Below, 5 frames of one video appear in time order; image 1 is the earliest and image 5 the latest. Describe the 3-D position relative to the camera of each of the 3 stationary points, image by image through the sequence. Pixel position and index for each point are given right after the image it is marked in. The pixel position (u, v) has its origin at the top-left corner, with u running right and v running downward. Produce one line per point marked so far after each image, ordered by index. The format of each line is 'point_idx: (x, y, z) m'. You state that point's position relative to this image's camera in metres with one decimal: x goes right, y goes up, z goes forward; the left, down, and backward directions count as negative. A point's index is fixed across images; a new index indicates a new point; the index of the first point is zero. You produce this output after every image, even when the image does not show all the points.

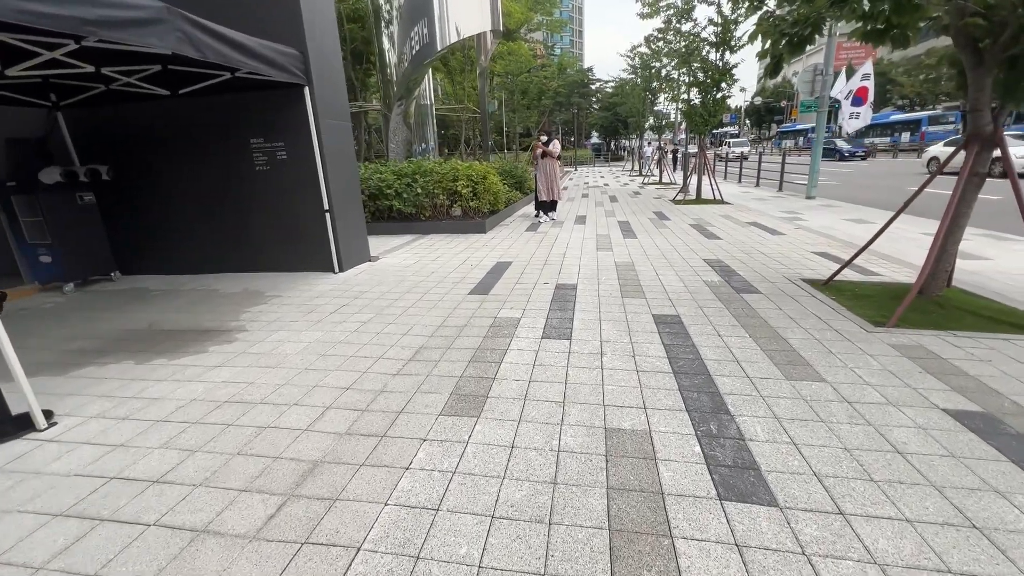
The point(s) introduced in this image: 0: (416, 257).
0: (-1.6, +0.5, +7.4) m
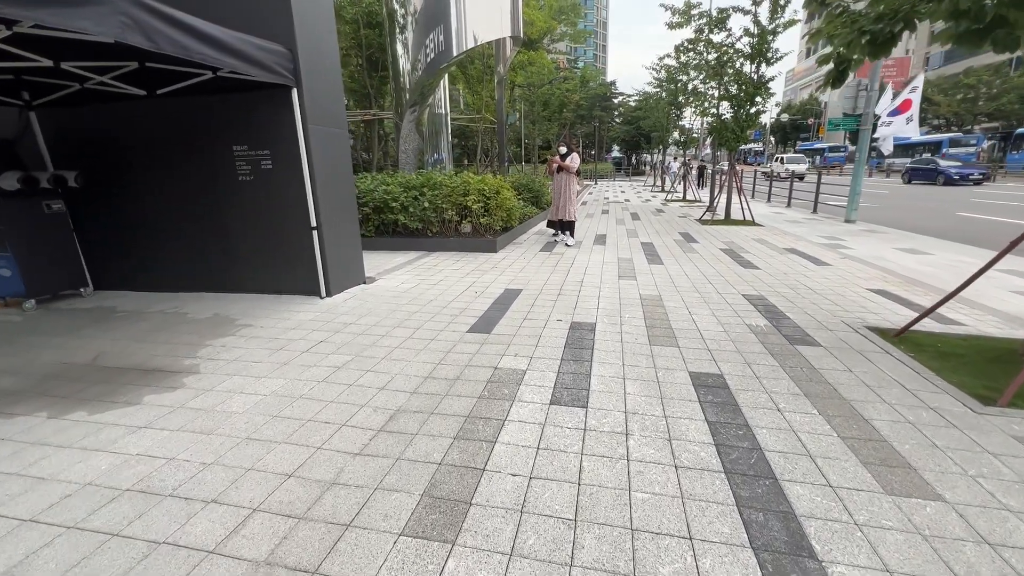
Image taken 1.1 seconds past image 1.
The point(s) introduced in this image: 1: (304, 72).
0: (-1.4, +0.1, +6.7) m
1: (-2.3, +2.4, +5.0) m
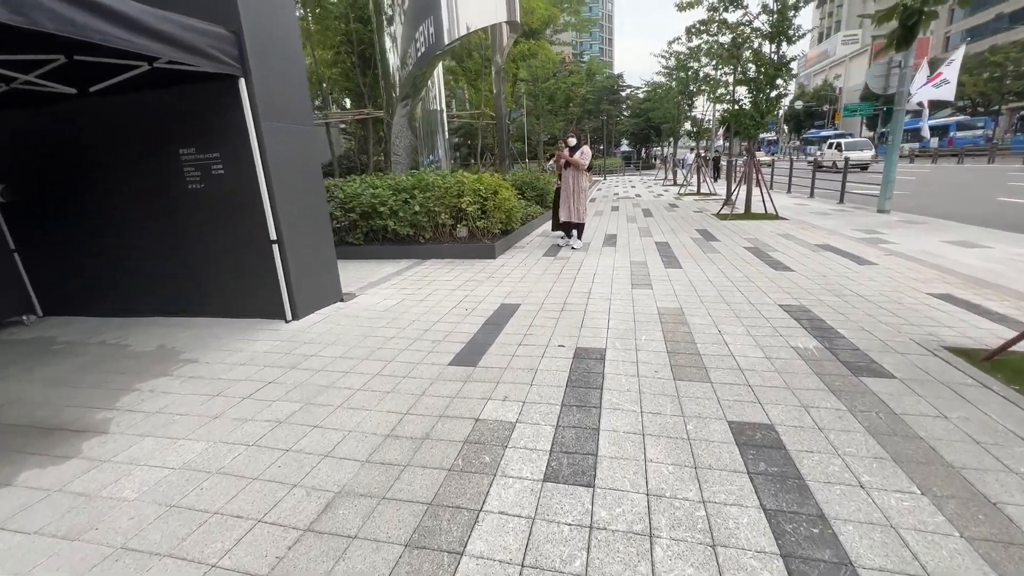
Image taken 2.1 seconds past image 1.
0: (-1.5, -0.1, +5.9) m
1: (-2.4, +2.2, +4.3) m
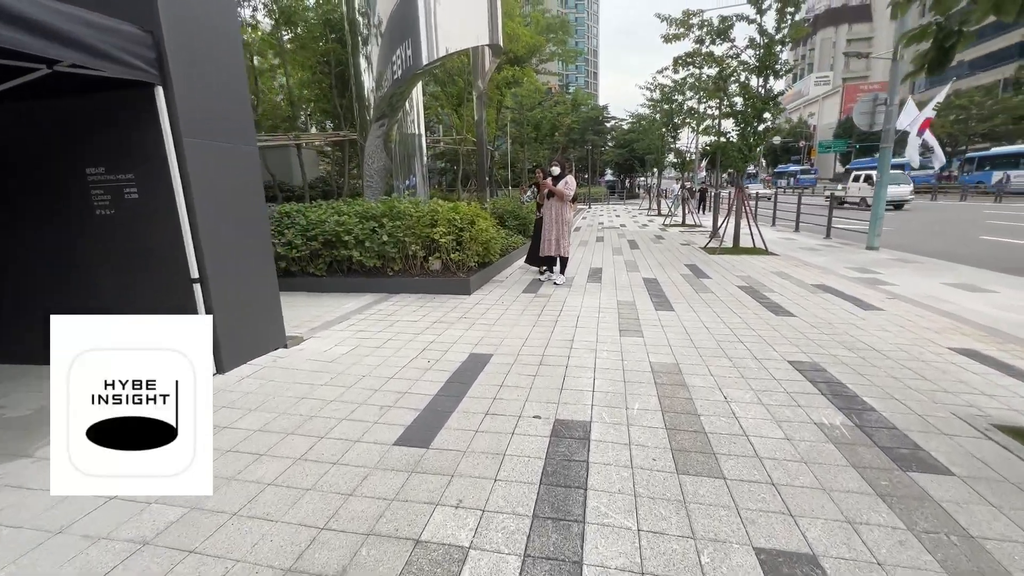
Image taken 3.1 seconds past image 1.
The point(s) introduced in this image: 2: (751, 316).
0: (-1.8, -0.6, +5.2) m
1: (-2.7, +1.8, +3.6) m
2: (+3.1, -0.4, +5.8) m
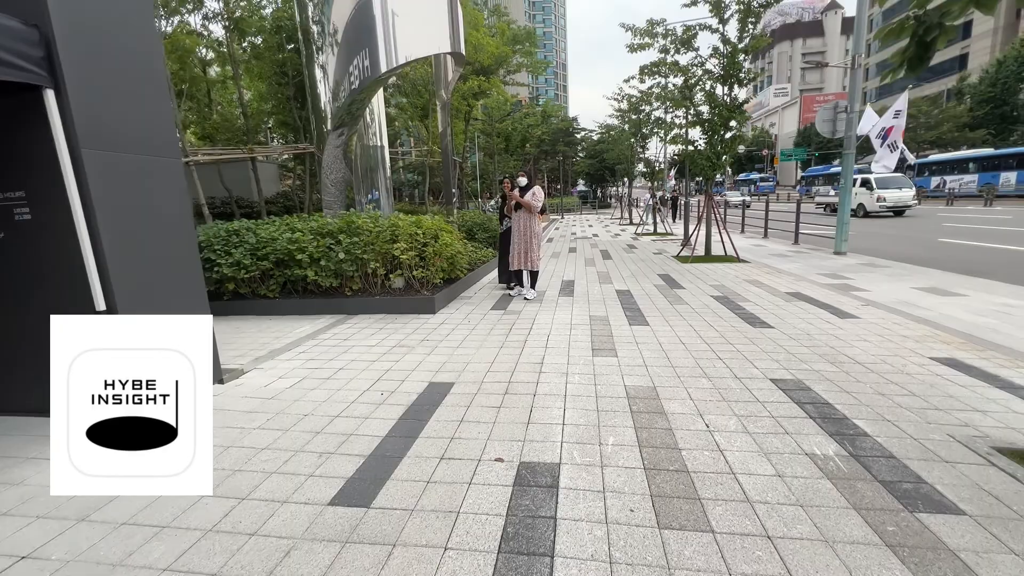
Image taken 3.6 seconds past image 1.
0: (-2.1, -0.8, +4.7) m
1: (-3.0, +1.5, +3.1) m
2: (+2.6, -0.5, +5.6) m
